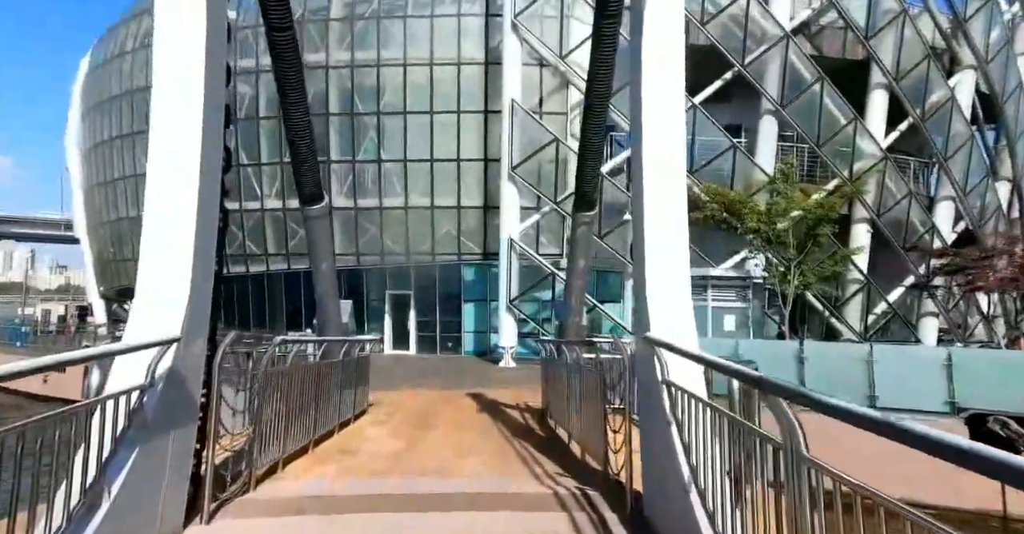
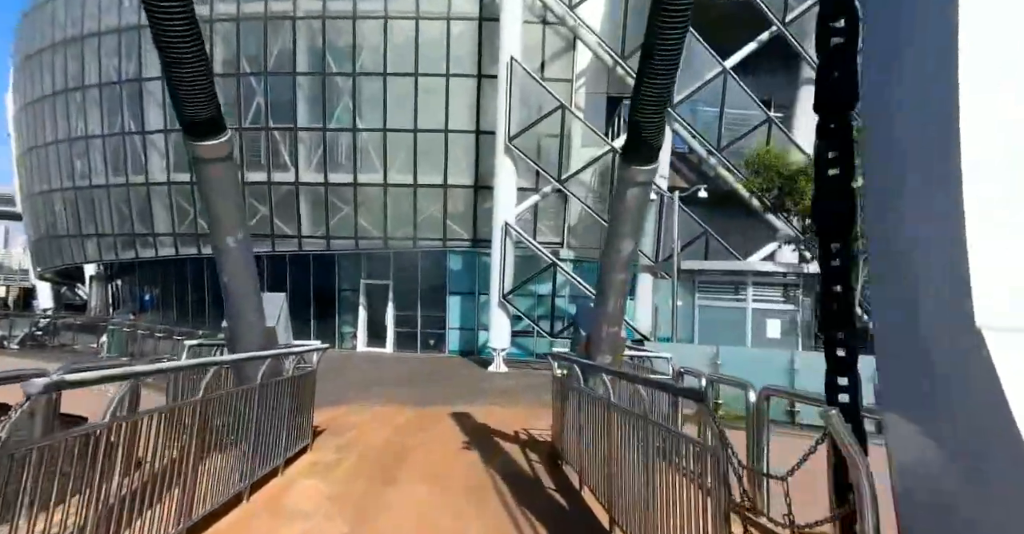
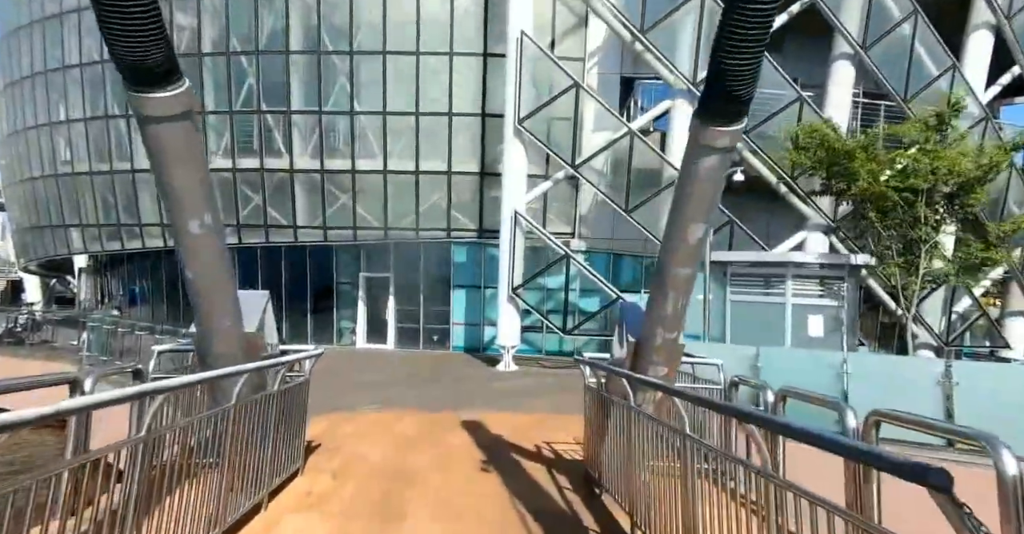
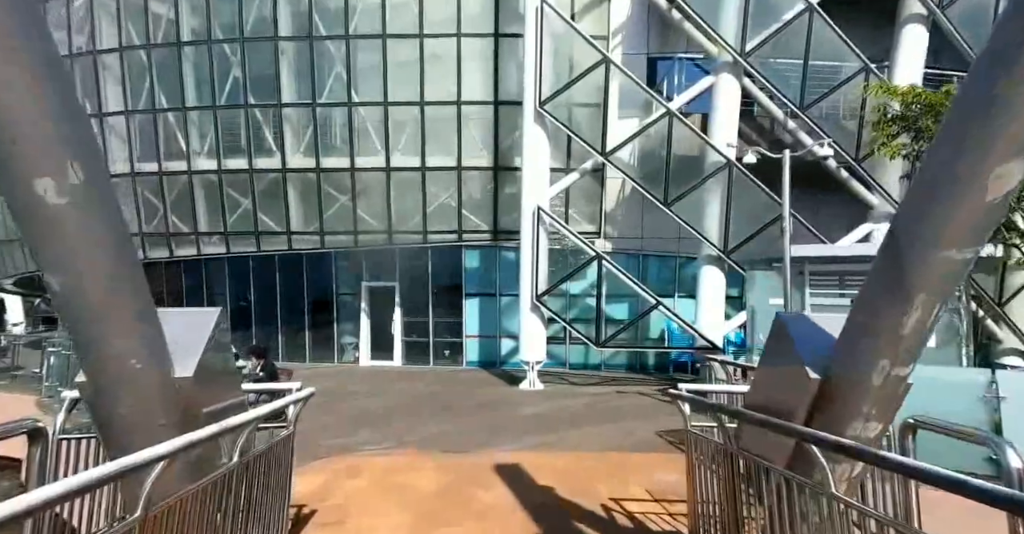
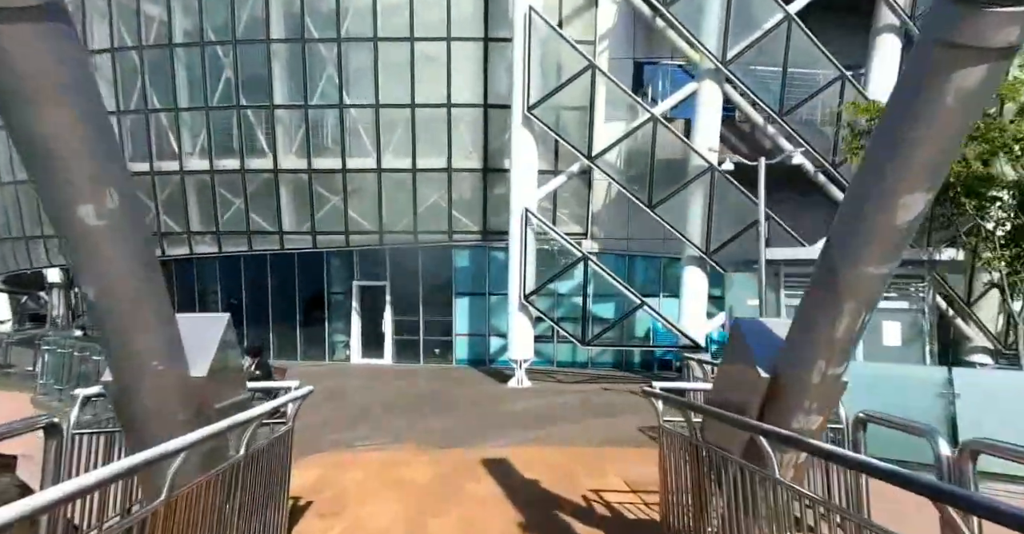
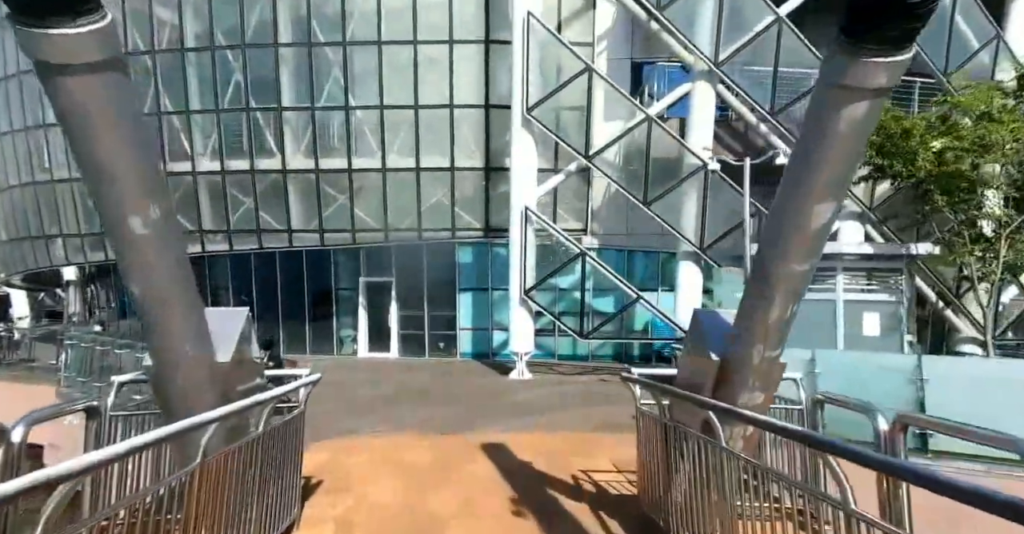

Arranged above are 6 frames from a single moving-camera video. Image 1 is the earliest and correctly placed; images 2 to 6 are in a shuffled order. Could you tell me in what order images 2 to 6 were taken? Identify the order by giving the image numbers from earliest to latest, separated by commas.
2, 3, 6, 5, 4
